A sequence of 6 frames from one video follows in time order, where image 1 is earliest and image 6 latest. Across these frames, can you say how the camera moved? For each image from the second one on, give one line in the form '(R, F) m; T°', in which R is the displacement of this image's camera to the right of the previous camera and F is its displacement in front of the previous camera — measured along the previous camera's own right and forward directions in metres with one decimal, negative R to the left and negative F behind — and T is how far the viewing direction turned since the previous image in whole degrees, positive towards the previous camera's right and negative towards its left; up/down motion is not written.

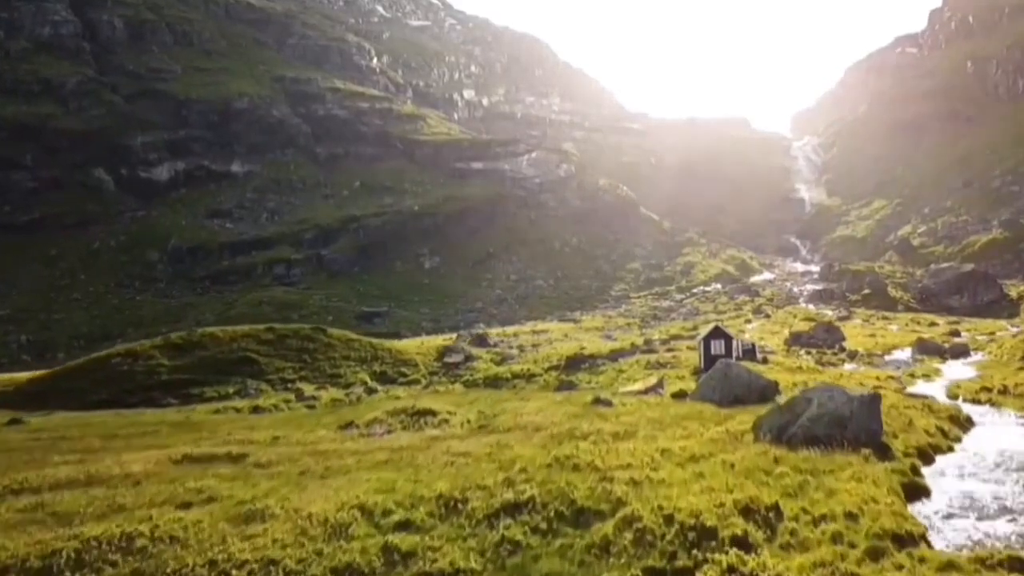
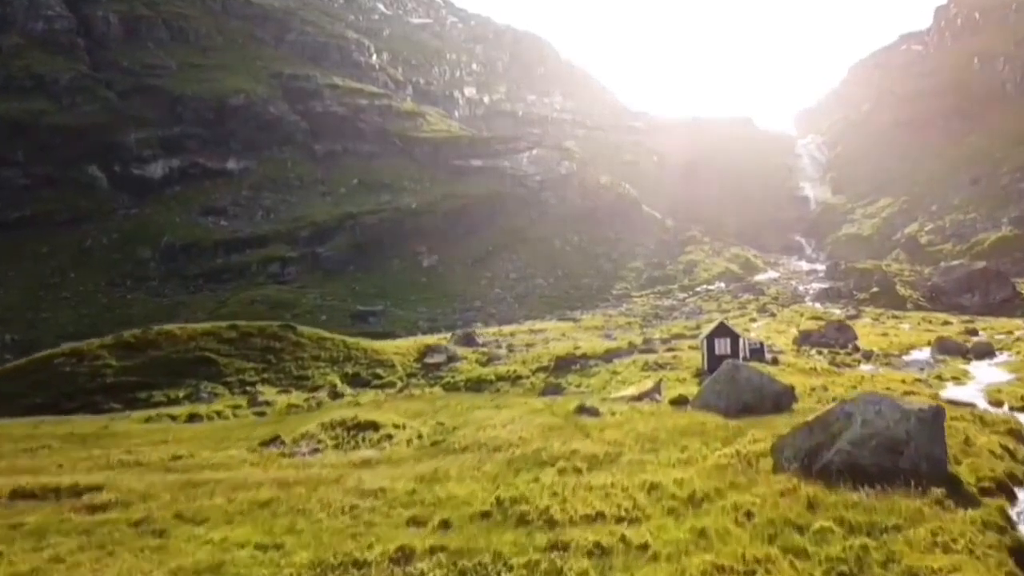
(+1.0, +4.2) m; 0°
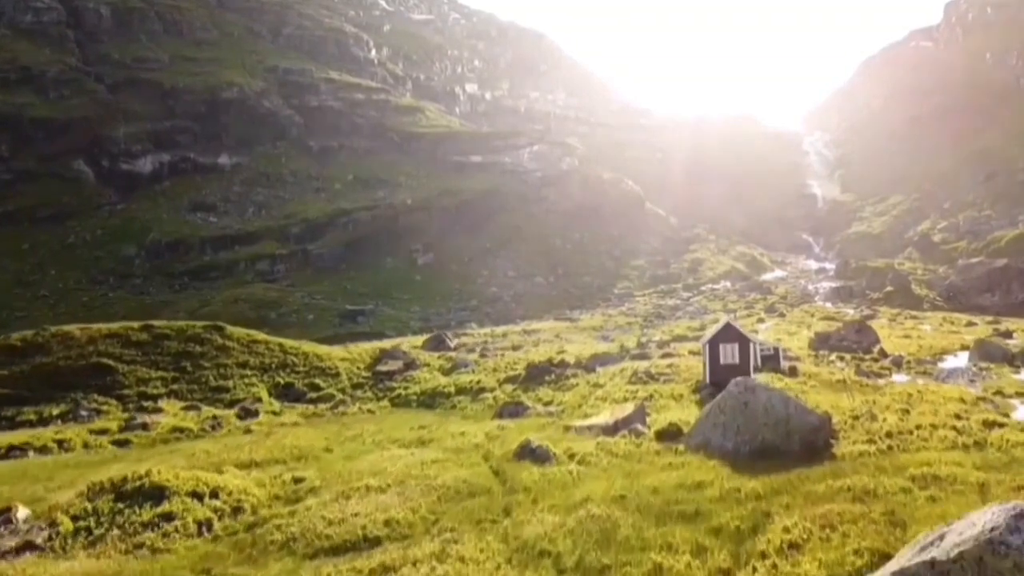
(+1.9, +7.3) m; 0°
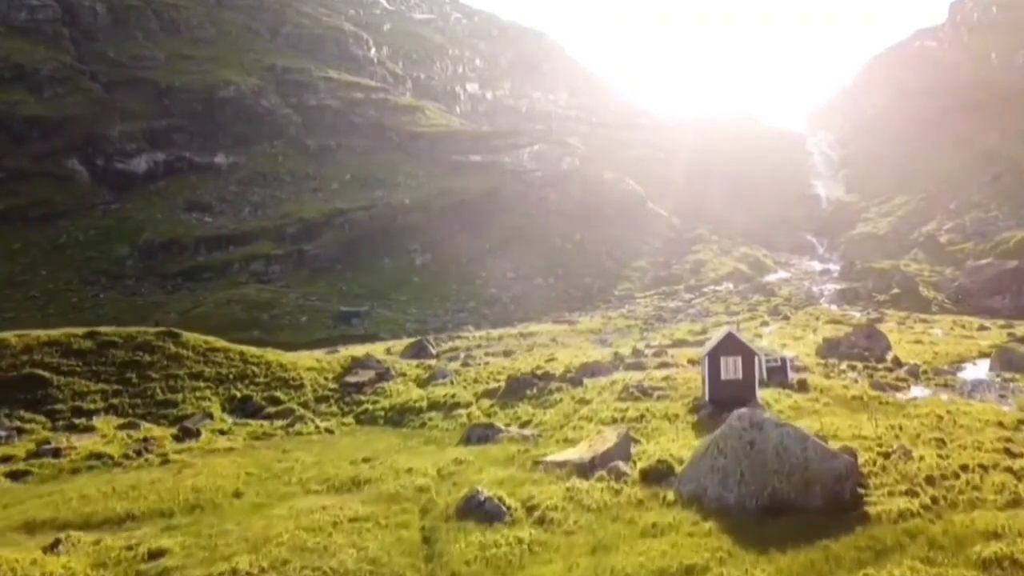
(+1.0, +3.4) m; 0°
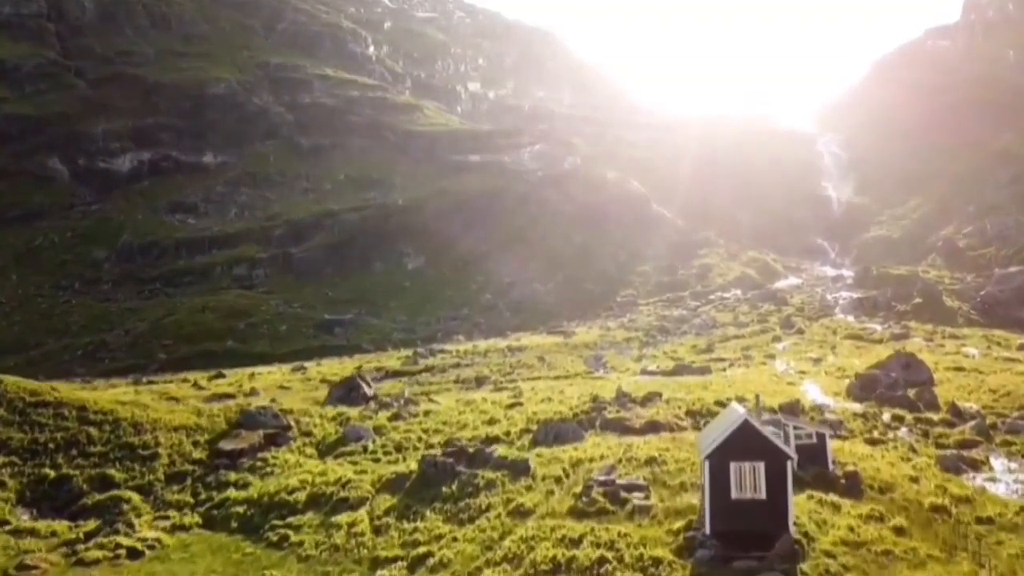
(+2.5, +9.8) m; 0°
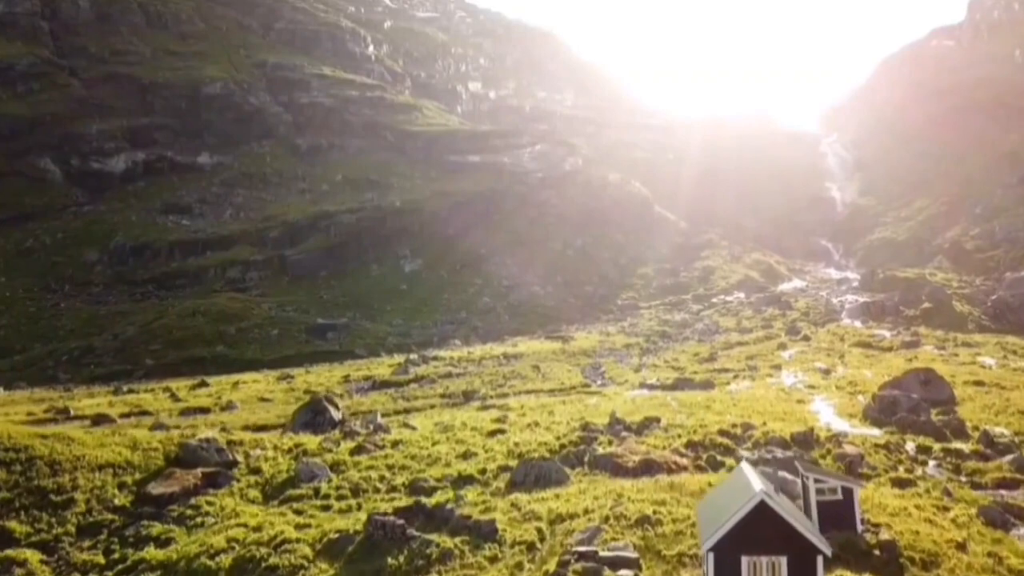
(+0.9, +3.6) m; 0°
